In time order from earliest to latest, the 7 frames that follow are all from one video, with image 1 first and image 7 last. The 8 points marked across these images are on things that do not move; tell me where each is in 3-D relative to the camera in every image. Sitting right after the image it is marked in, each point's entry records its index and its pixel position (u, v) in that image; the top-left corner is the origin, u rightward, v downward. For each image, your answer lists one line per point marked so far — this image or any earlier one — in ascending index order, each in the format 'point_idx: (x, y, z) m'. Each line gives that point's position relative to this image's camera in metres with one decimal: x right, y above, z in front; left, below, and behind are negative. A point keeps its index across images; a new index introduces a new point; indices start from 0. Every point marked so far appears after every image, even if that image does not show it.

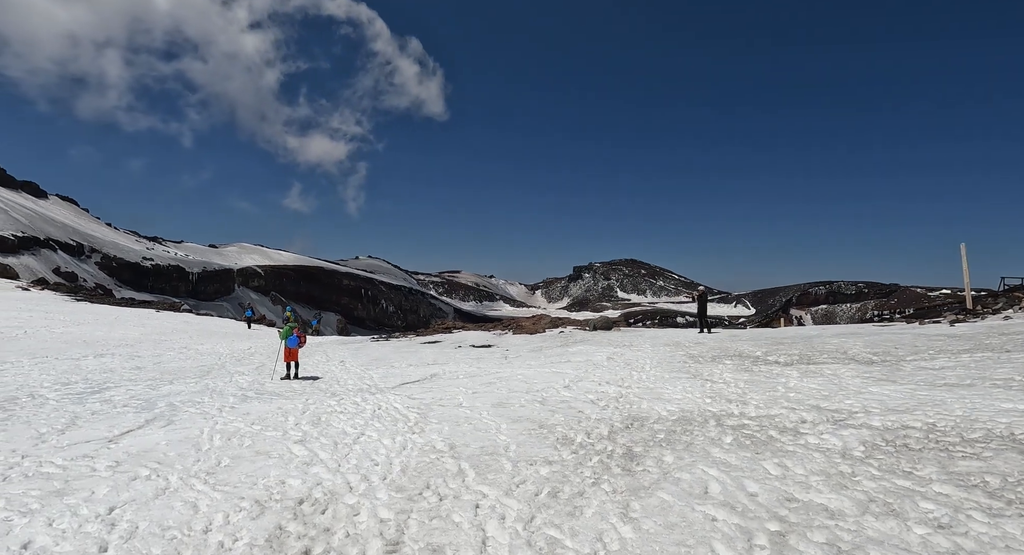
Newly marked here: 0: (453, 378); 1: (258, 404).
0: (-2.0, -3.5, +18.5) m
1: (-7.7, -3.8, +16.2) m
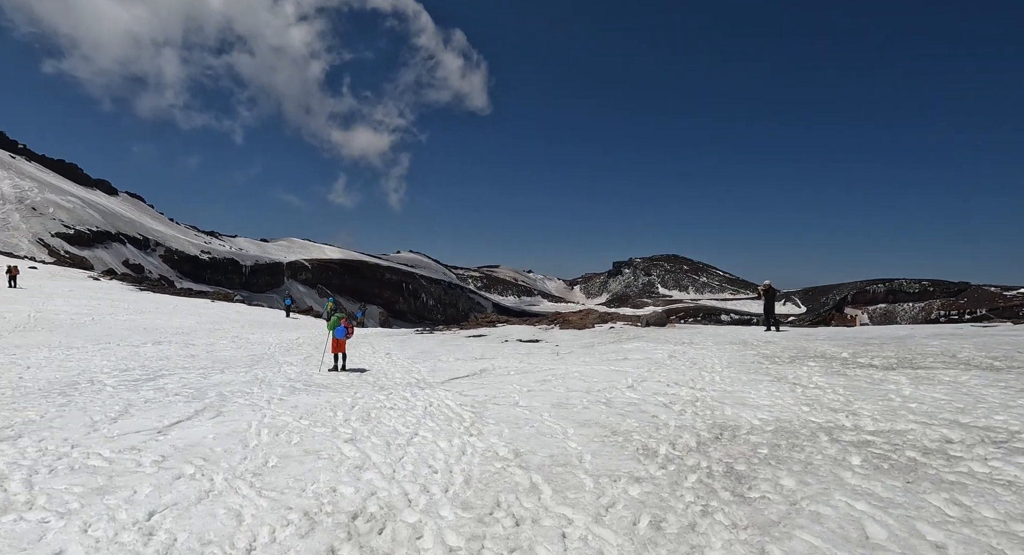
0: (-0.3, -3.2, +17.7) m
1: (-6.1, -3.5, +15.9) m
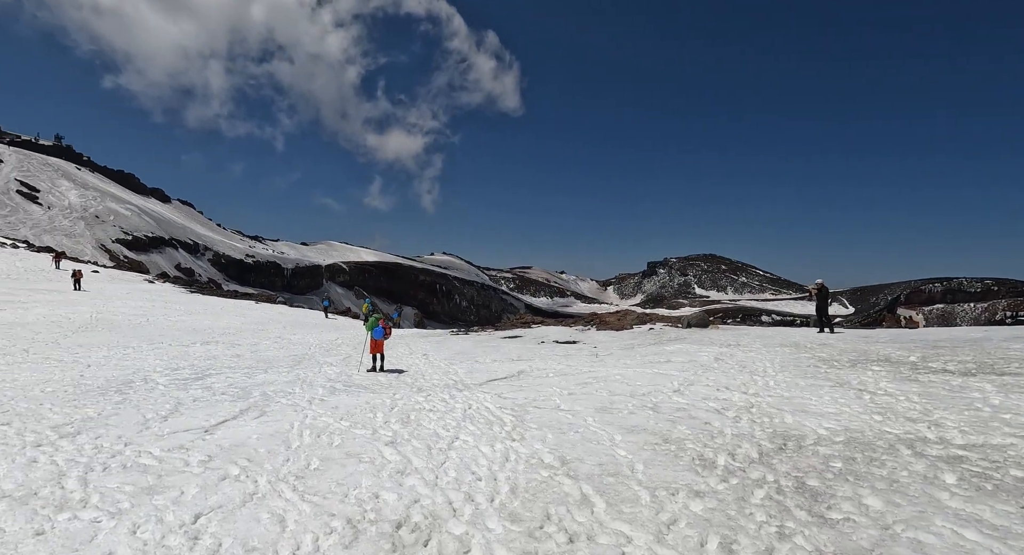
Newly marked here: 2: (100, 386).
0: (+1.0, -3.2, +17.4) m
1: (-4.9, -3.5, +15.9) m
2: (-14.5, -3.8, +19.0) m
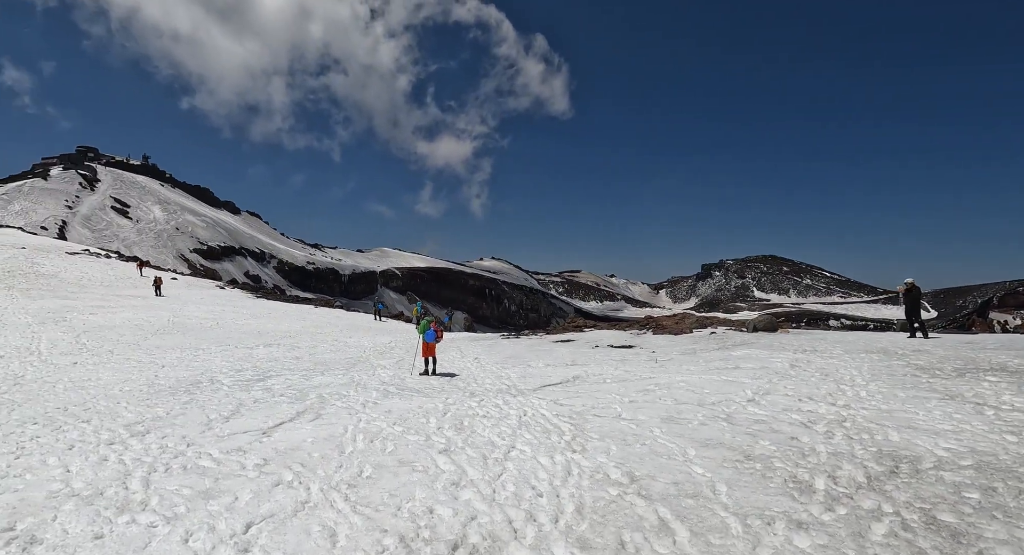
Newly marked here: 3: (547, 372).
0: (+2.7, -3.2, +16.6) m
1: (-3.3, -3.6, +15.7) m
2: (-12.5, -3.9, +19.7) m
3: (+1.3, -3.5, +20.0) m
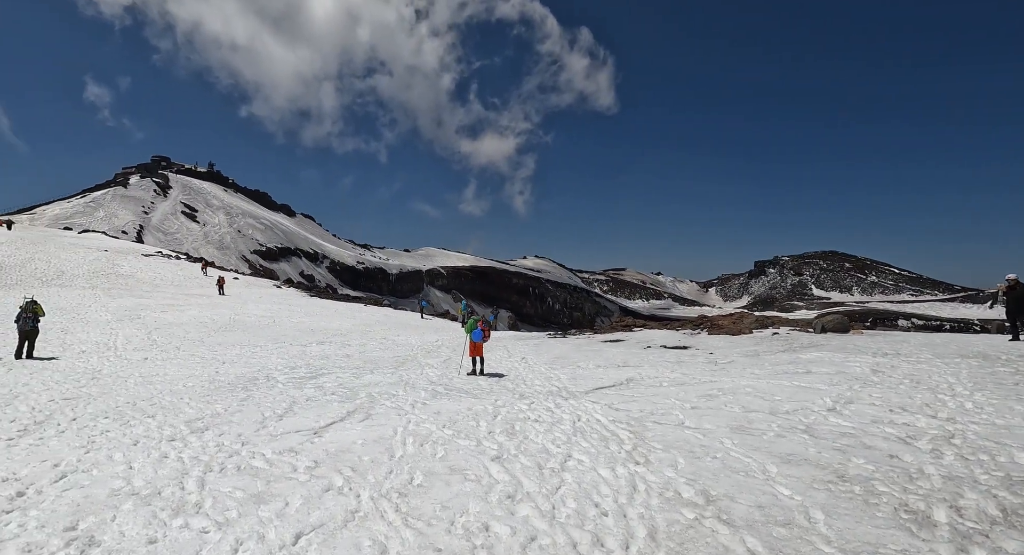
0: (+4.3, -3.2, +15.7) m
1: (-1.8, -3.6, +15.3) m
2: (-10.7, -3.9, +20.1) m
3: (+3.1, -3.4, +19.3) m
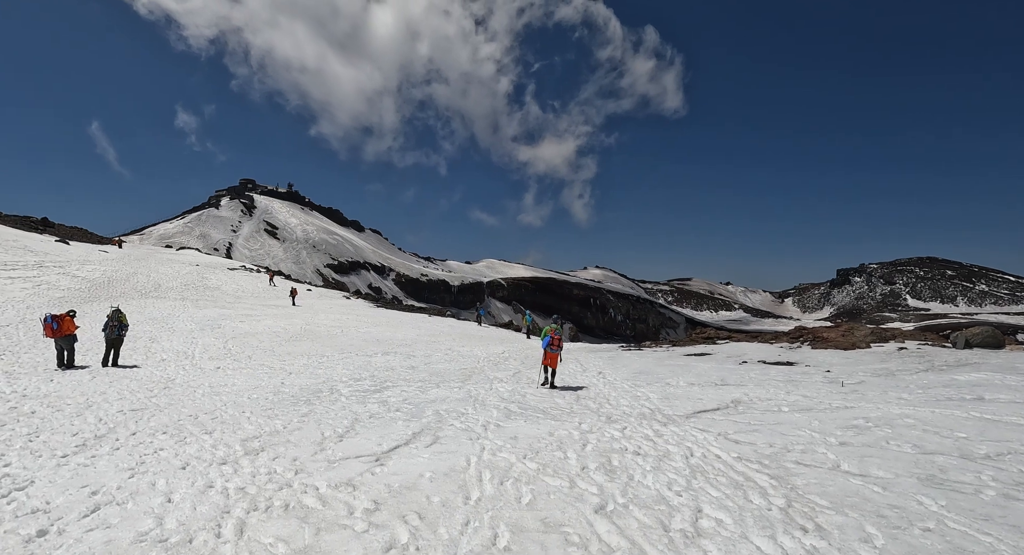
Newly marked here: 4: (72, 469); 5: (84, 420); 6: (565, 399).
0: (+6.4, -3.2, +13.1) m
1: (+0.3, -3.6, +13.3) m
2: (-7.9, -4.2, +19.1) m
3: (+5.7, -3.6, +16.7) m
4: (-8.1, -3.5, +9.9) m
5: (-11.6, -3.9, +14.6) m
6: (+1.7, -3.8, +16.9) m
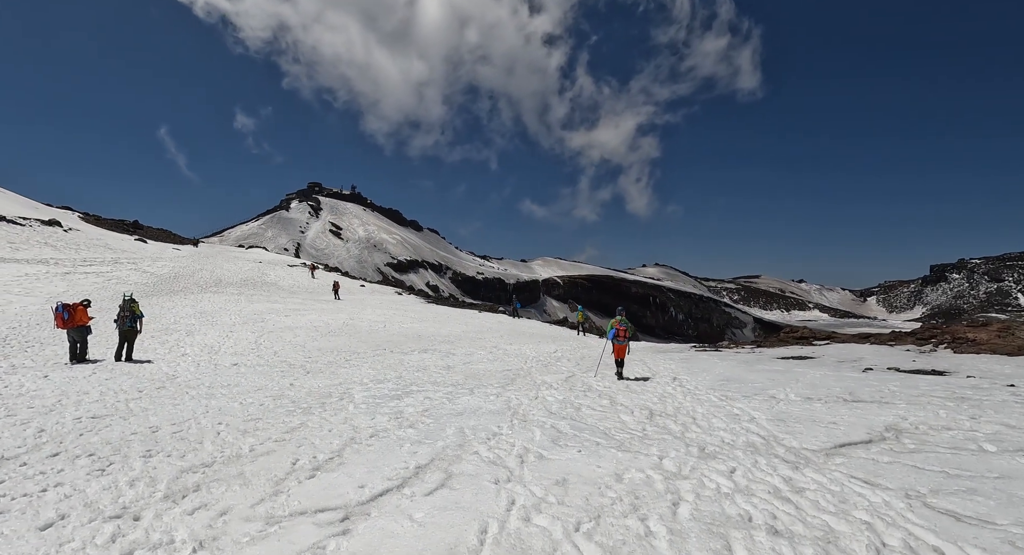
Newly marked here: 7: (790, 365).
0: (+7.2, -2.7, +8.2) m
1: (+1.2, -3.1, +9.1) m
2: (-6.5, -3.6, +15.7) m
3: (+6.8, -3.0, +11.9) m
4: (-7.6, -3.0, +6.6) m
5: (-10.6, -3.3, +11.7) m
6: (+2.9, -3.3, +12.5) m
7: (+10.2, -3.2, +19.7) m
